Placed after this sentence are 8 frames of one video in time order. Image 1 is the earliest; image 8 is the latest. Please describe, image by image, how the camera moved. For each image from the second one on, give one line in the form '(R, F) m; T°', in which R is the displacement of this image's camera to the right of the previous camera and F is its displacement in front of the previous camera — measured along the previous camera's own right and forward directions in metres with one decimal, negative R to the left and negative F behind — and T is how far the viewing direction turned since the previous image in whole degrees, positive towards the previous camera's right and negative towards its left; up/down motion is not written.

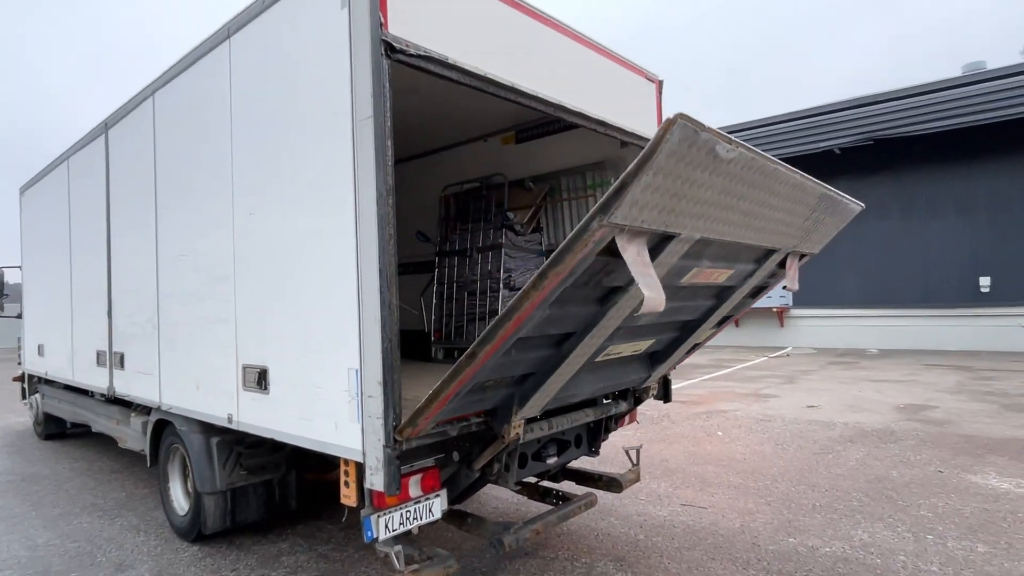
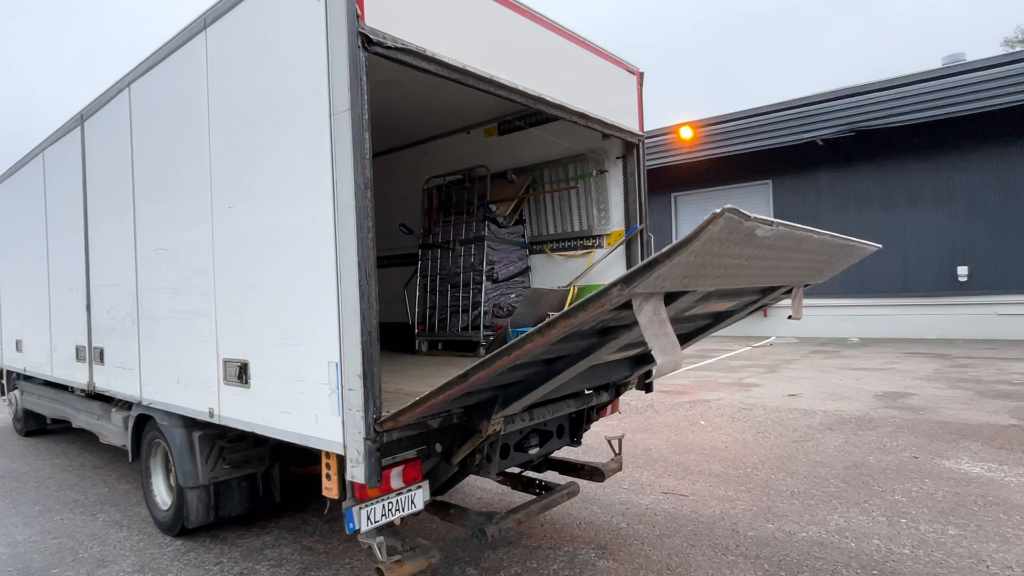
(0.0, 0.0) m; +1°
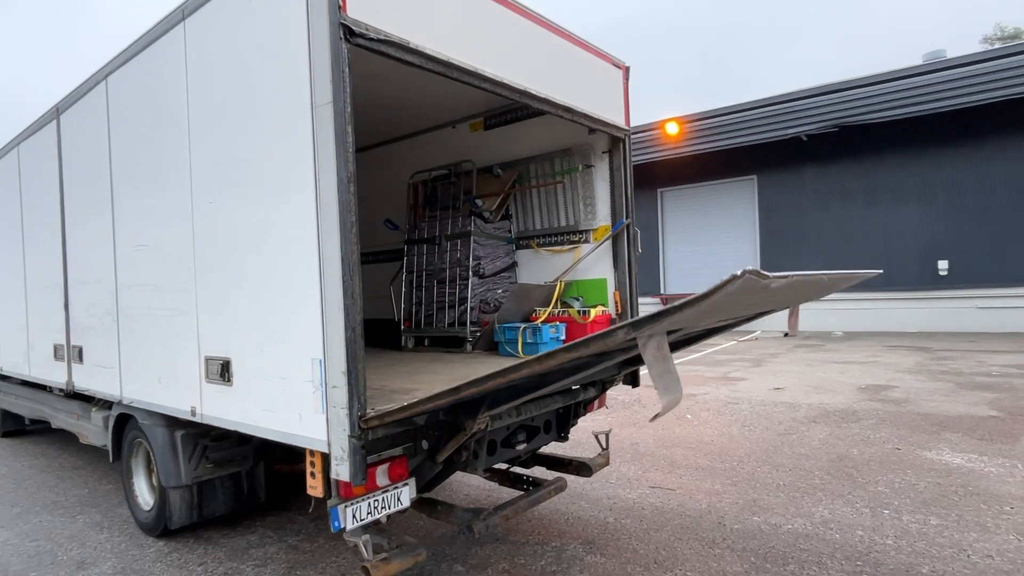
(0.0, 0.0) m; +1°
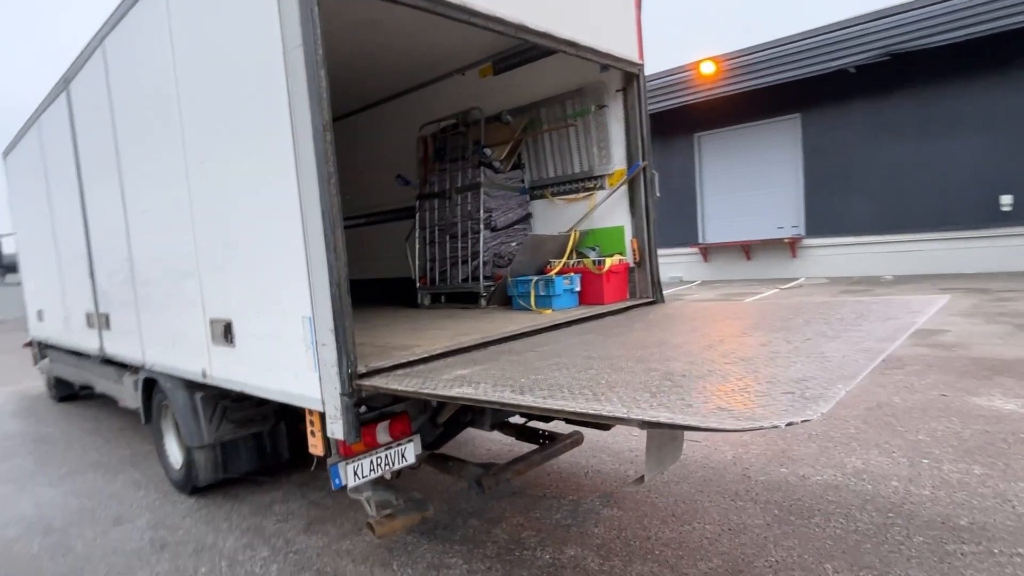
(+0.2, +0.1) m; -4°
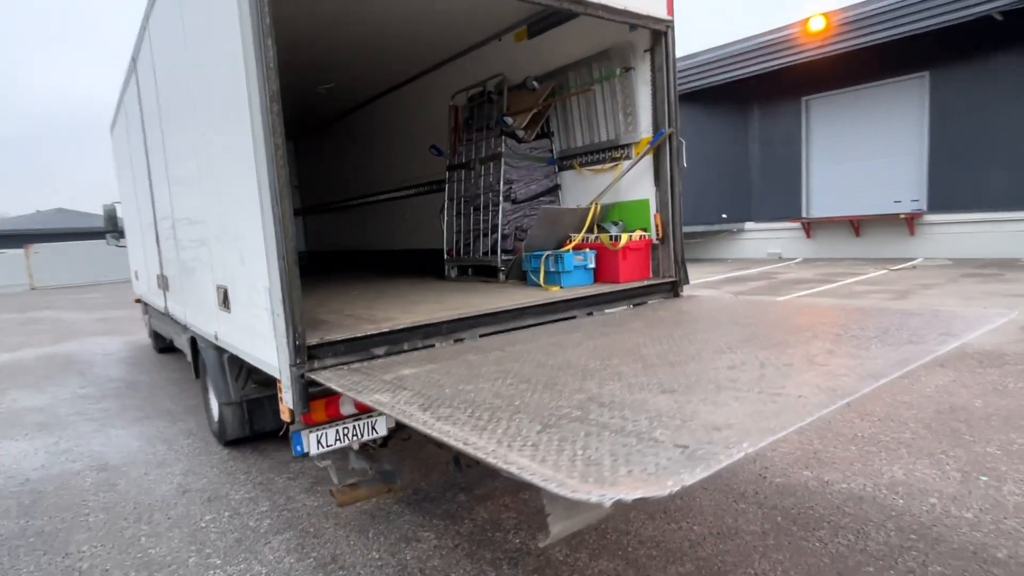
(+0.6, +0.2) m; -10°
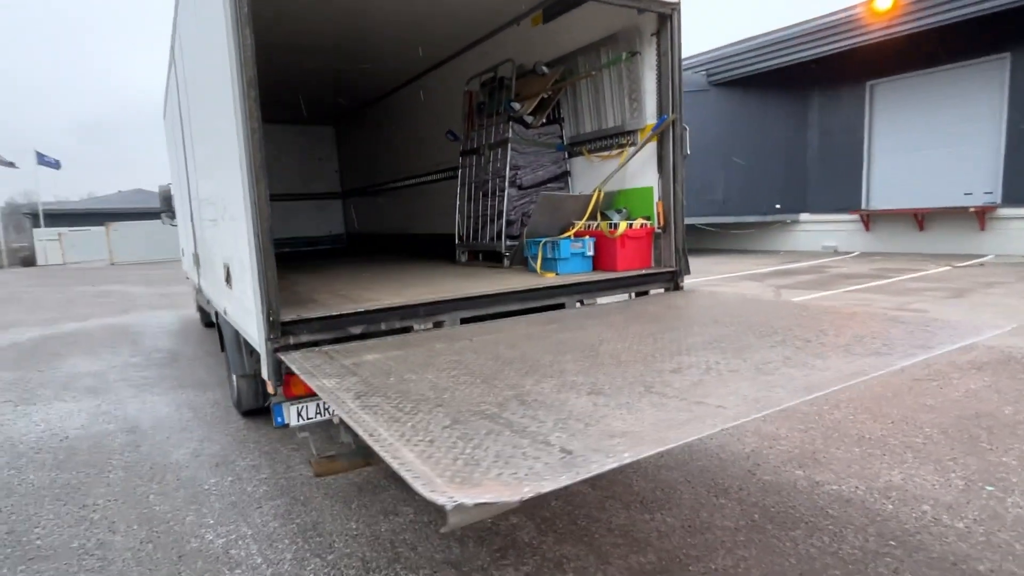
(+0.4, 0.0) m; -5°
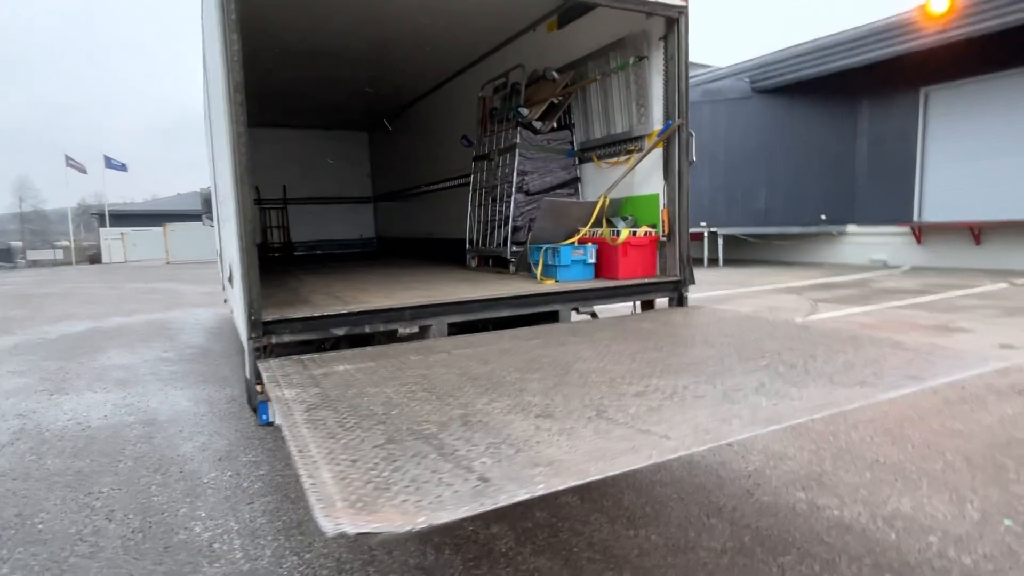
(+0.3, 0.0) m; -4°
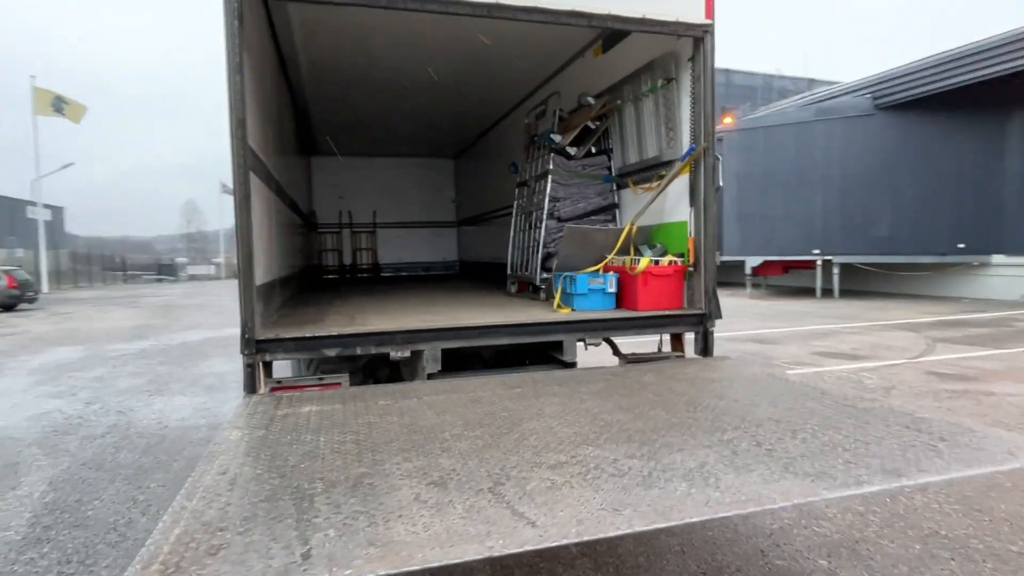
(+0.6, +0.1) m; -11°
